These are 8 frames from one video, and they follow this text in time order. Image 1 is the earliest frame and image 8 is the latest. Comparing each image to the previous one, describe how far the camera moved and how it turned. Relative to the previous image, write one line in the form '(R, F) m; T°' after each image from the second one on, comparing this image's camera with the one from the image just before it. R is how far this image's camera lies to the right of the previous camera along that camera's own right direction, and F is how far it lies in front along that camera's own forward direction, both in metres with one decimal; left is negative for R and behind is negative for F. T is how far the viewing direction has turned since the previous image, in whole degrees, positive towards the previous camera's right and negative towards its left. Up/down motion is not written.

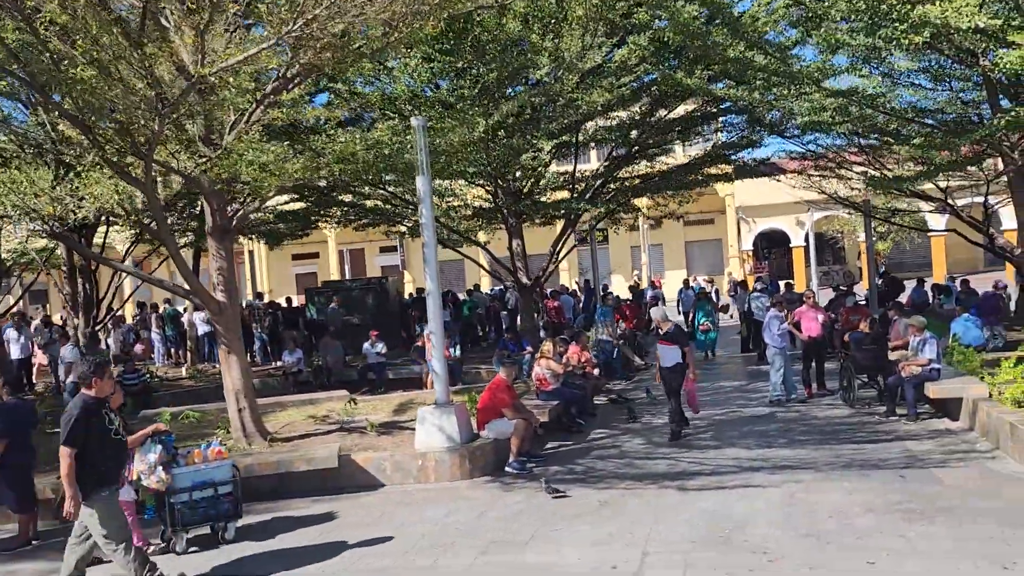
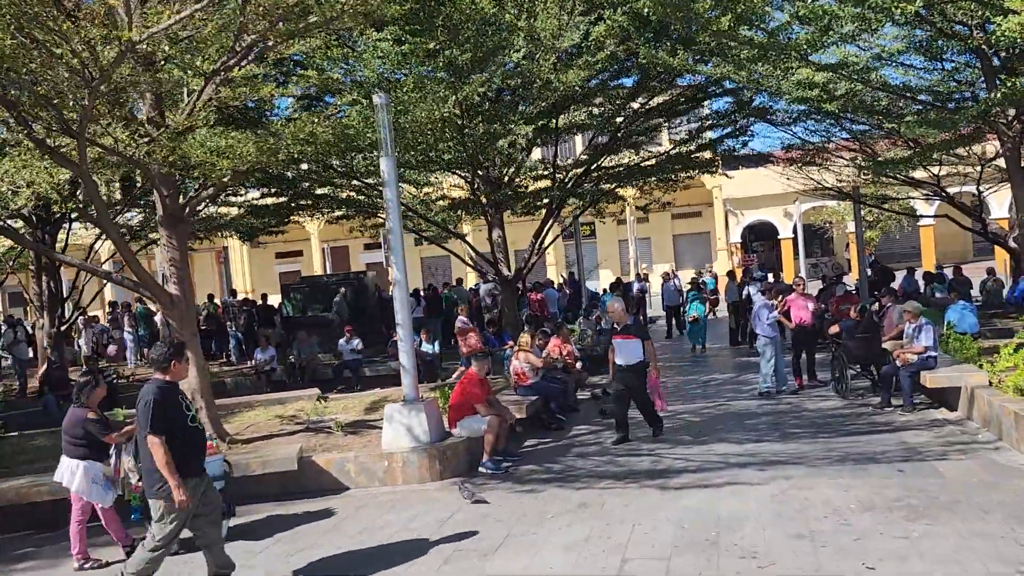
(+0.2, +0.6) m; +1°
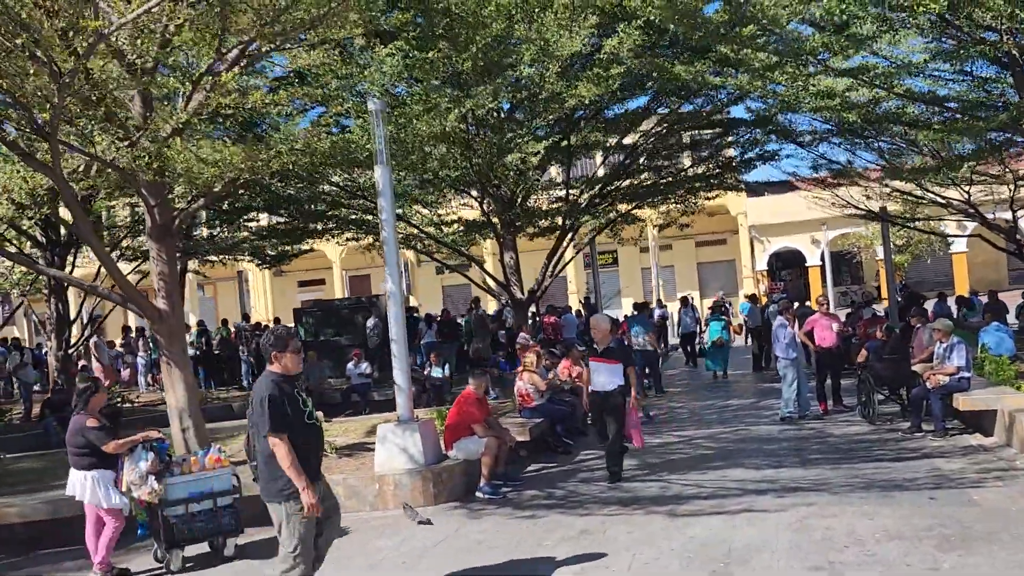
(+0.3, +0.5) m; -2°
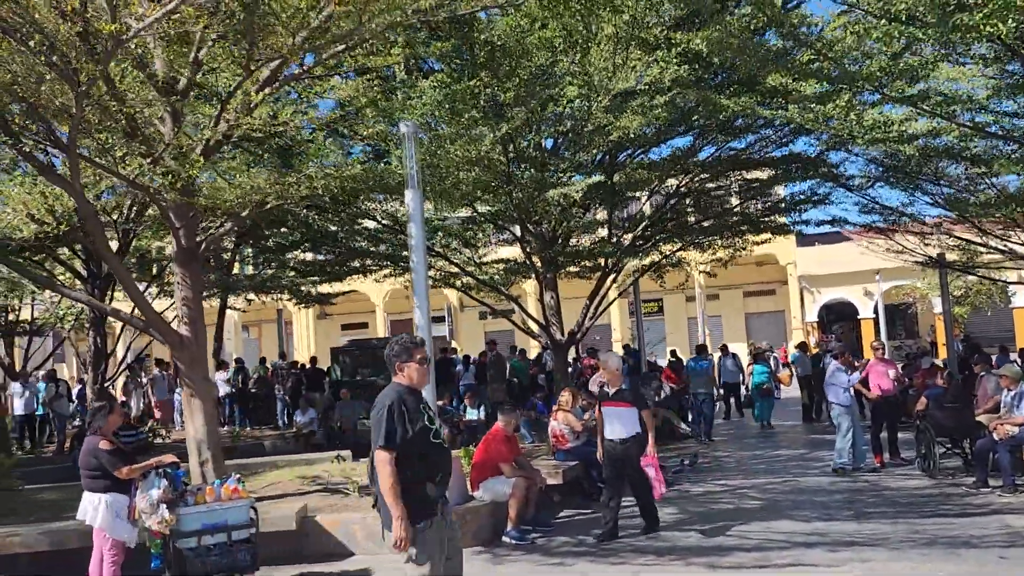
(+0.1, +0.4) m; -3°
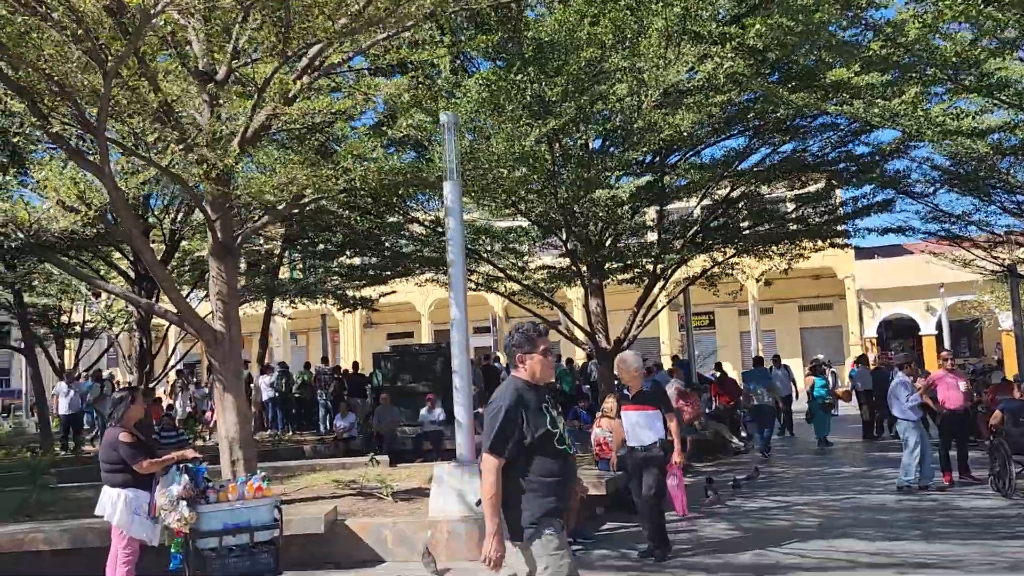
(0.0, +0.4) m; -3°
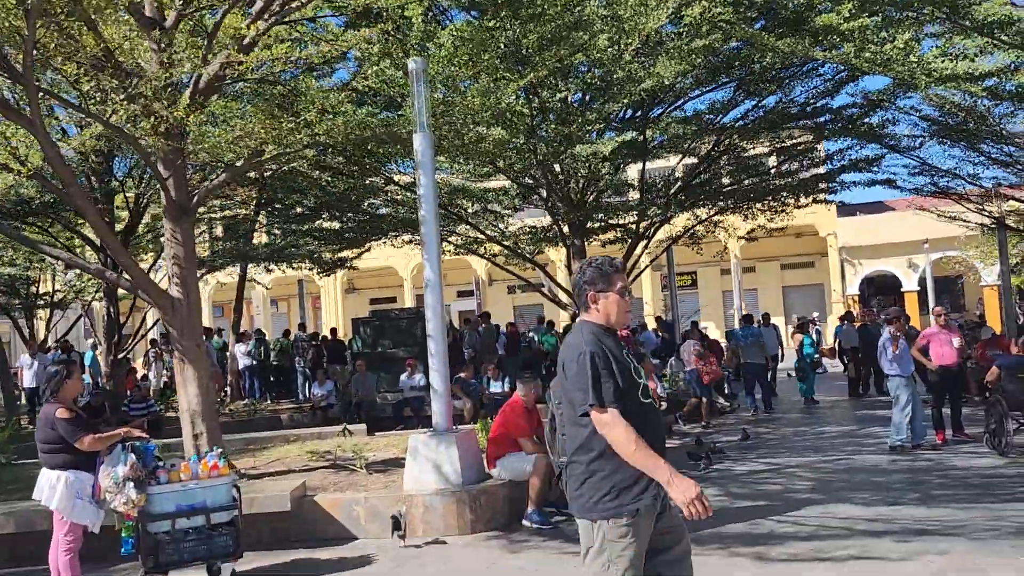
(+0.1, +0.5) m; +1°
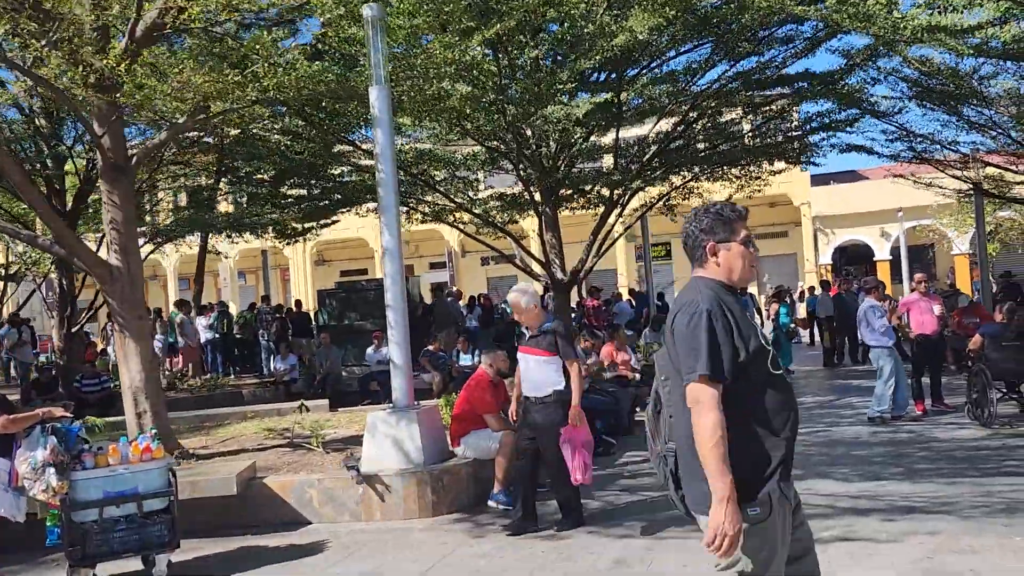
(+0.1, +0.5) m; +2°
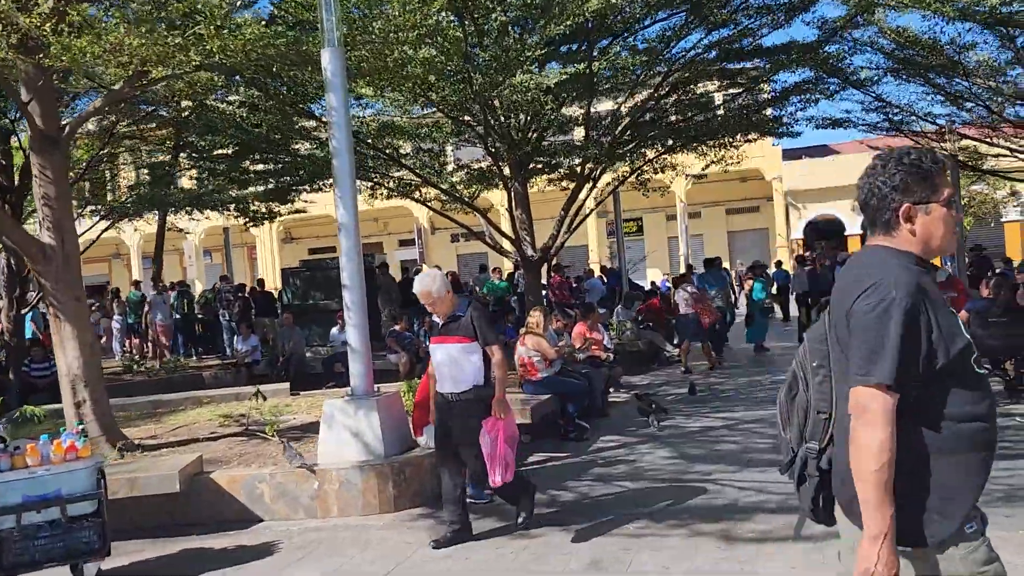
(0.0, +0.5) m; +2°
